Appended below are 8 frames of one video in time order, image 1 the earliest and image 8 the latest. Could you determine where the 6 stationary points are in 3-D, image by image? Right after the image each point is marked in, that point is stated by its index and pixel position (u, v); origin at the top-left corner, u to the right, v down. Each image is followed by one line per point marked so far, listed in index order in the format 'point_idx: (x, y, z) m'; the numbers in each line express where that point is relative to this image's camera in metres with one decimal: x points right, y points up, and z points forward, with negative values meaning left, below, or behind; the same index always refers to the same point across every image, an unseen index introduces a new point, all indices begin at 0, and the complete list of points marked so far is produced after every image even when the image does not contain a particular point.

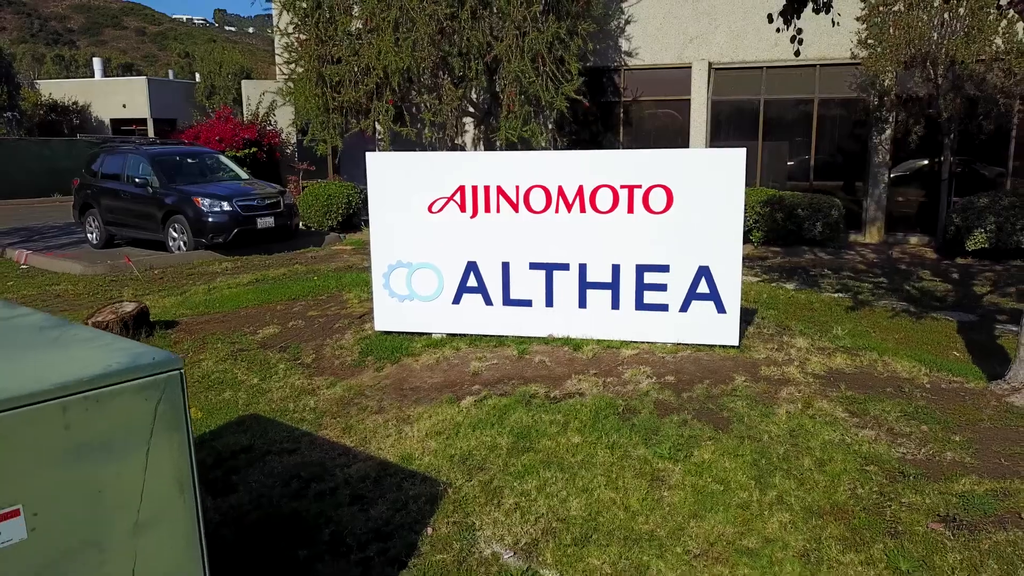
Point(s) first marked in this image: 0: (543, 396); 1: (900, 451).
0: (+0.2, -0.6, +4.0) m
1: (+1.5, -0.7, +3.3) m
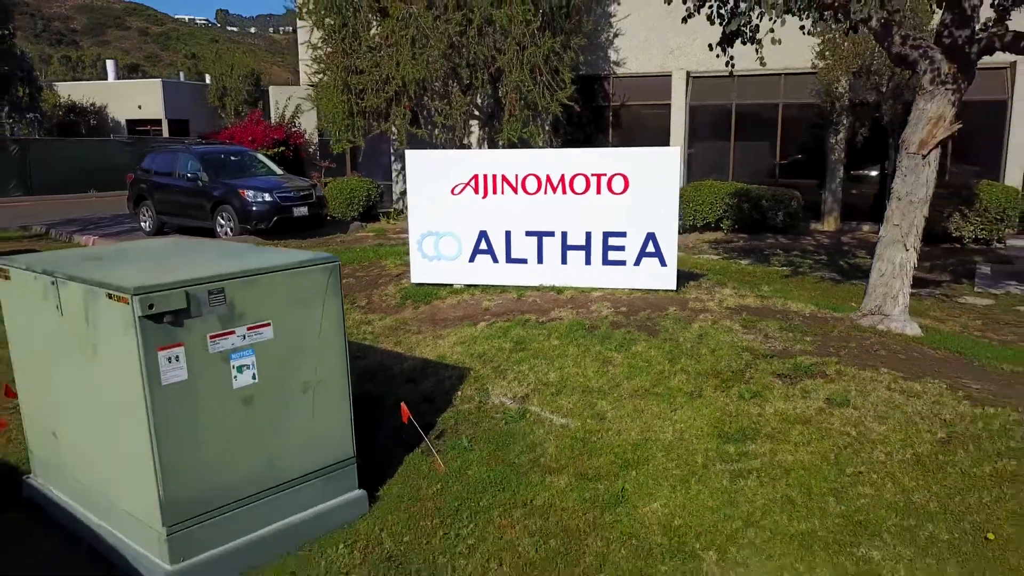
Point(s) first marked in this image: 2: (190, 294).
0: (+0.2, -0.3, +5.7) m
1: (+1.5, -0.4, +5.0) m
2: (-1.2, 0.0, +3.0) m
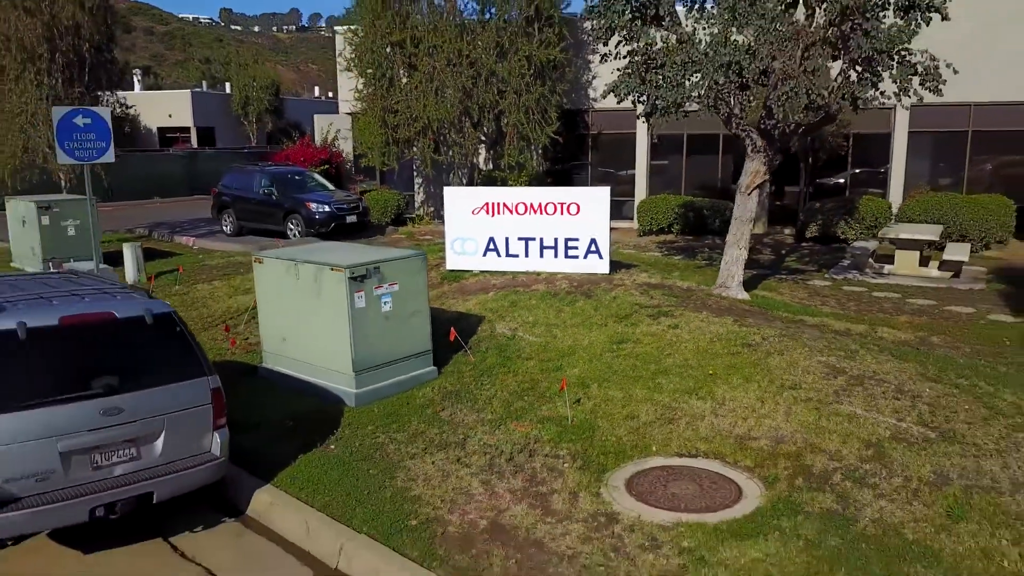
0: (+0.1, -0.1, +9.6) m
1: (+1.5, -0.2, +8.8) m
2: (-1.2, +0.2, +6.9) m
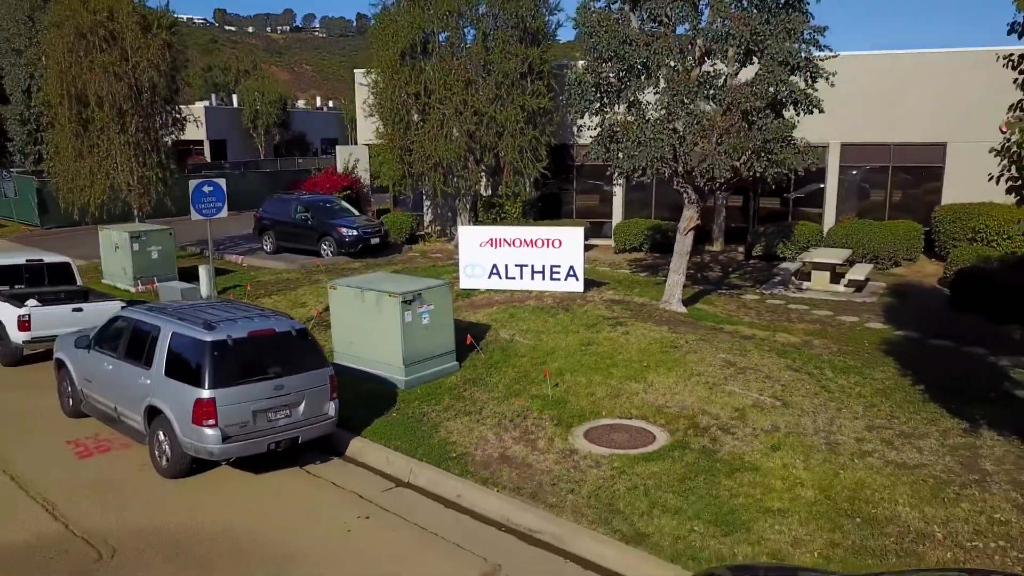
0: (+0.1, -0.3, +12.8) m
1: (+1.5, -0.5, +12.0) m
2: (-1.2, -0.1, +10.0) m
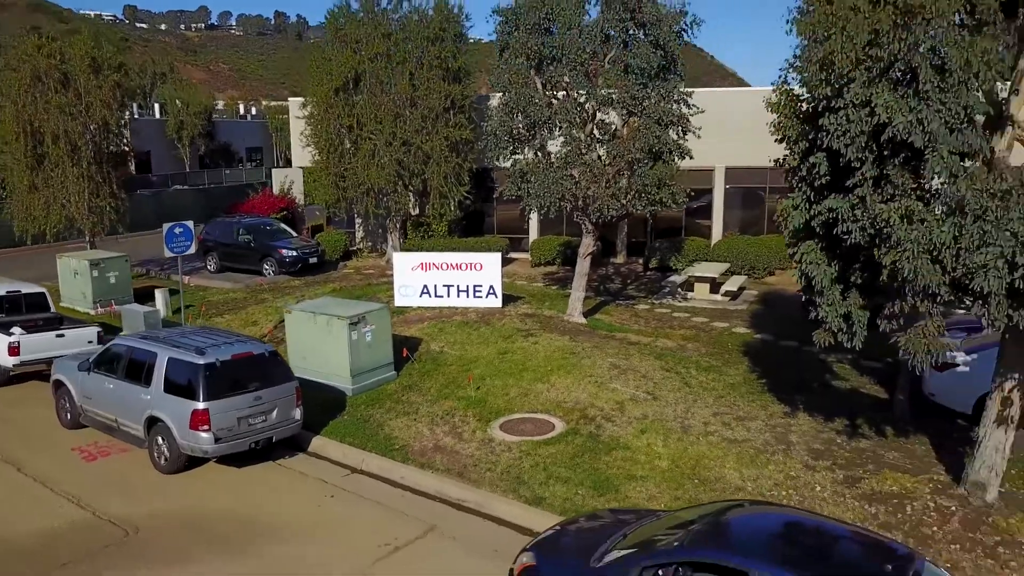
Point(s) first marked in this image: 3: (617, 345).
0: (-1.2, -0.6, +15.0) m
1: (+0.2, -0.8, +14.4) m
2: (-2.3, -0.4, +12.2) m
3: (+1.8, -1.0, +13.7) m
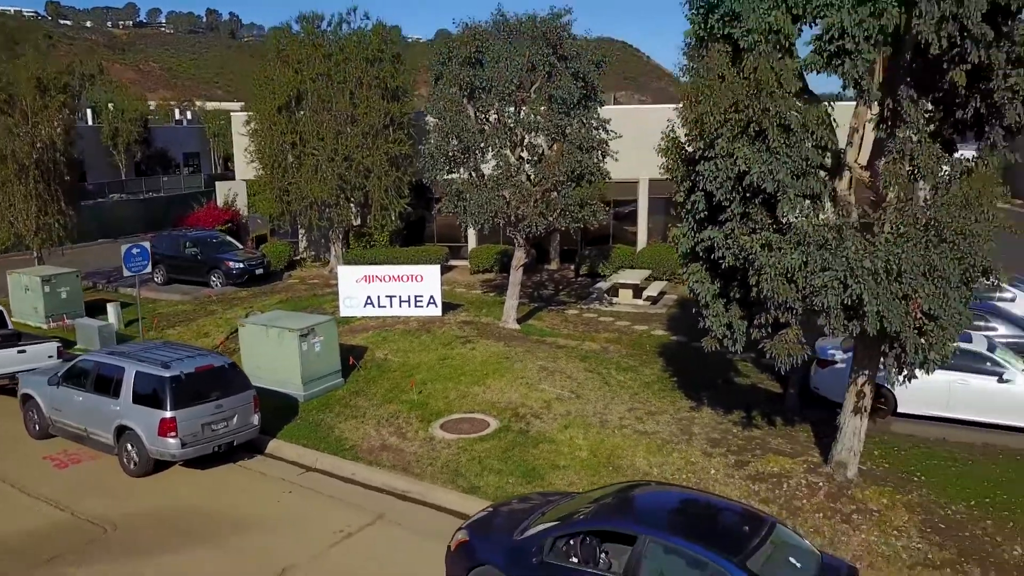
0: (-2.4, -0.9, +16.2) m
1: (-0.9, -1.0, +15.7) m
2: (-3.3, -0.7, +13.3) m
3: (+0.6, -1.1, +15.1) m
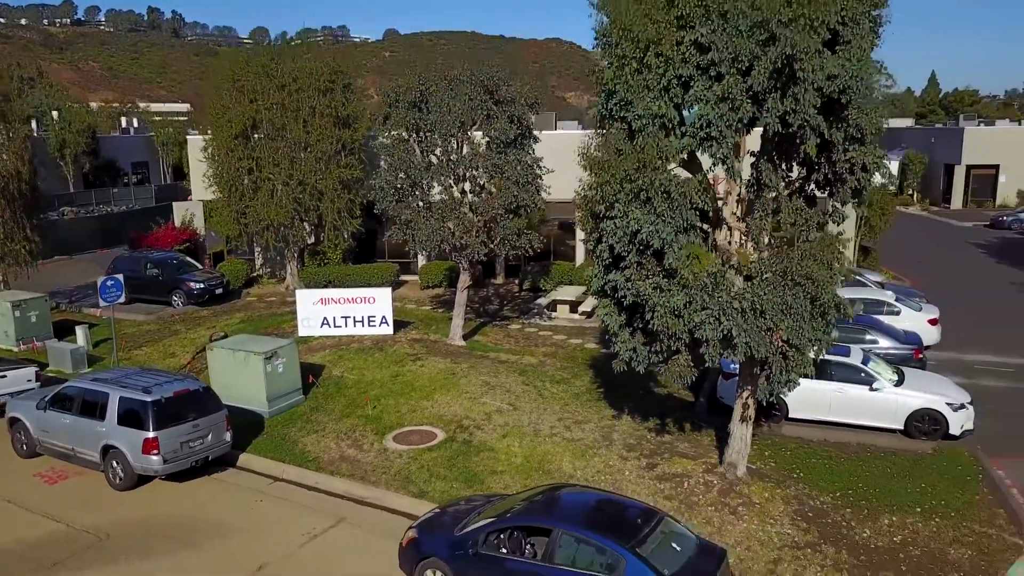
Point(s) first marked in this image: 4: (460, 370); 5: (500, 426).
0: (-3.6, -1.3, +17.7) m
1: (-2.1, -1.4, +17.2) m
2: (-4.3, -1.2, +14.7) m
3: (-0.5, -1.6, +16.8) m
4: (-1.0, -1.6, +16.3) m
5: (-0.2, -2.3, +13.7) m
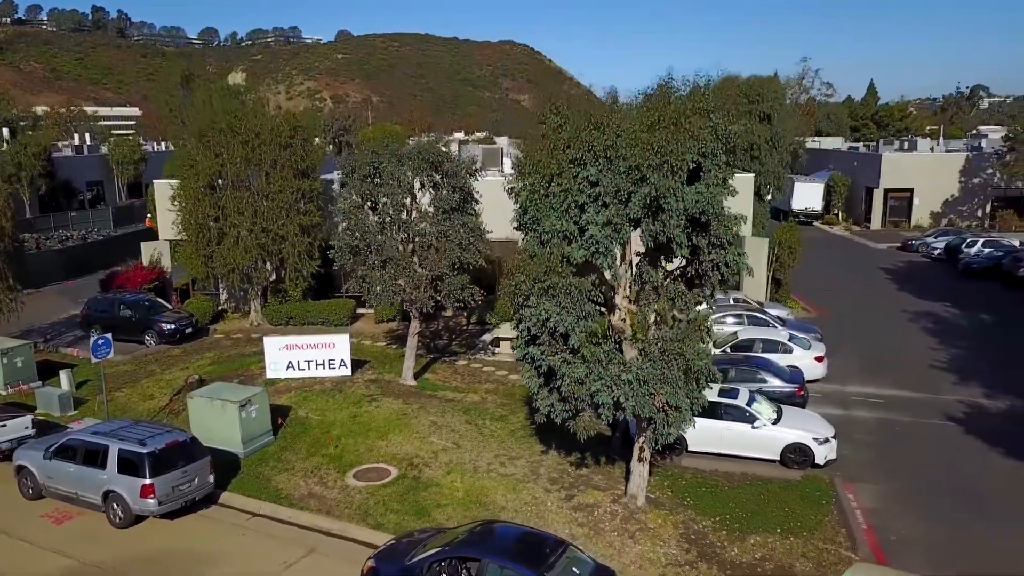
0: (-4.9, -2.5, +19.9) m
1: (-3.4, -2.6, +19.5) m
2: (-5.5, -2.3, +16.9) m
3: (-1.8, -2.7, +19.2) m
4: (-2.3, -2.8, +18.6) m
5: (-1.3, -3.5, +16.2) m
